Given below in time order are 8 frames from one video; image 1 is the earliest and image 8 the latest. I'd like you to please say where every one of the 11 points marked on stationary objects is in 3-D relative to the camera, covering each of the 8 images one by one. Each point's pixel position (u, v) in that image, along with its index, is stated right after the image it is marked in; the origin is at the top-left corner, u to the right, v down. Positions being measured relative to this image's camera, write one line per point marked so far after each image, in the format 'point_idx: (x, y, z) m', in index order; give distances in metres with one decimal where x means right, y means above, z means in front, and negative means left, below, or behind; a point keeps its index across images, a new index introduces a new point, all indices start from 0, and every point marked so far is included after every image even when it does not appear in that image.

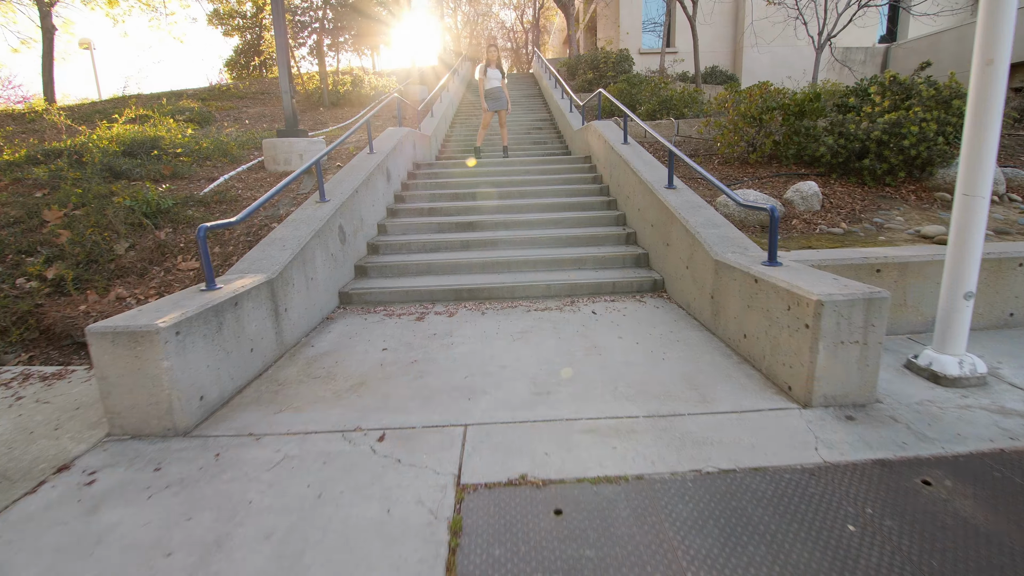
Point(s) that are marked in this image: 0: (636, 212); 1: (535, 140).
0: (+1.2, +0.7, +5.3) m
1: (+0.5, +2.9, +11.7) m
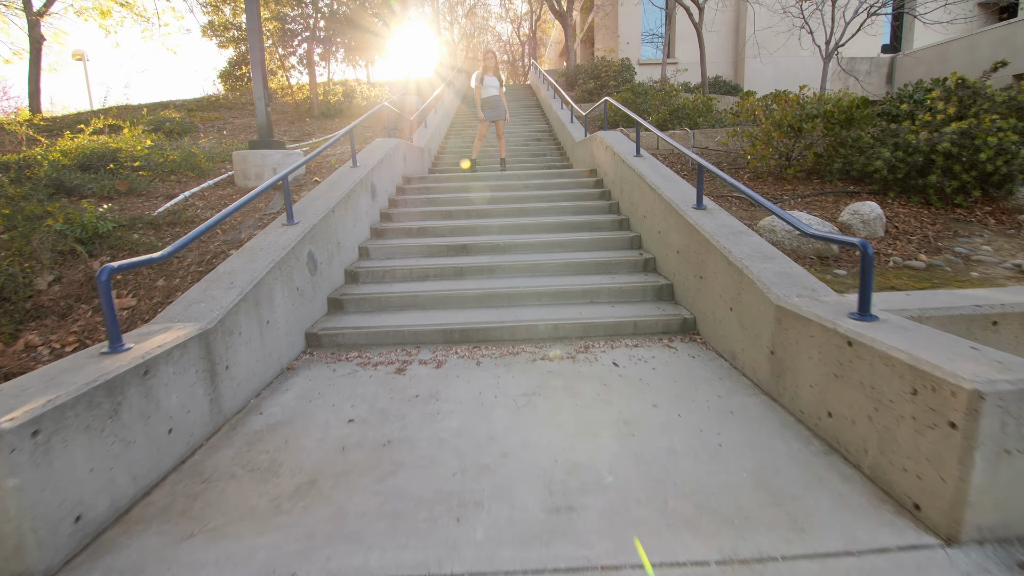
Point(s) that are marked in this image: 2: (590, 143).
0: (+1.2, +0.4, +4.6) m
1: (+0.4, +2.5, +11.0) m
2: (+1.1, +2.0, +7.7) m
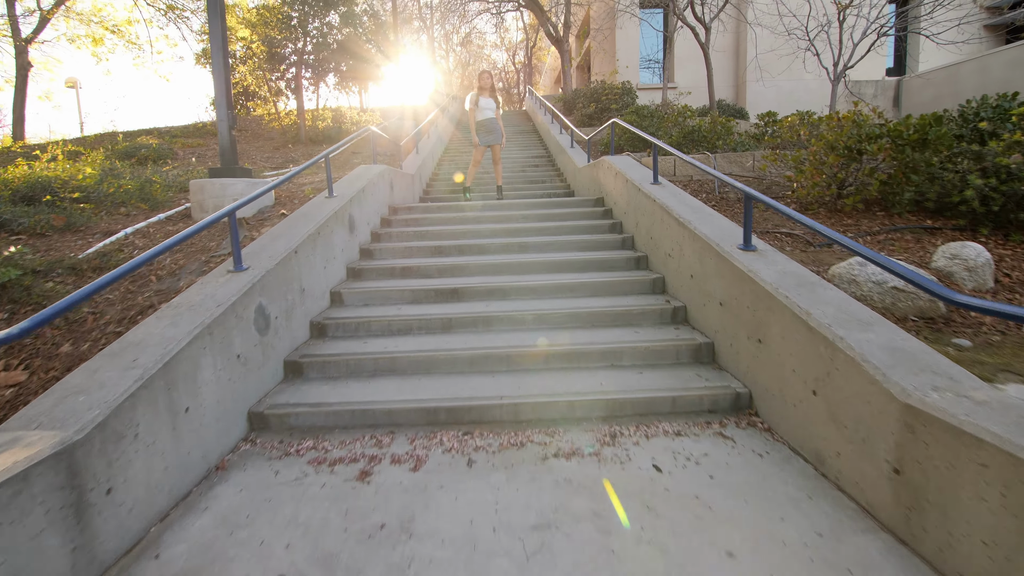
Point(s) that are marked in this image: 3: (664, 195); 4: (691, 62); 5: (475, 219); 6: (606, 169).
0: (+1.2, +0.1, +3.8) m
1: (+0.4, +1.9, +10.3) m
2: (+1.0, +1.5, +7.0) m
3: (+1.2, +0.7, +4.6) m
4: (+5.7, +7.2, +18.4) m
5: (-0.4, +0.8, +6.2) m
6: (+1.1, +1.4, +6.4) m
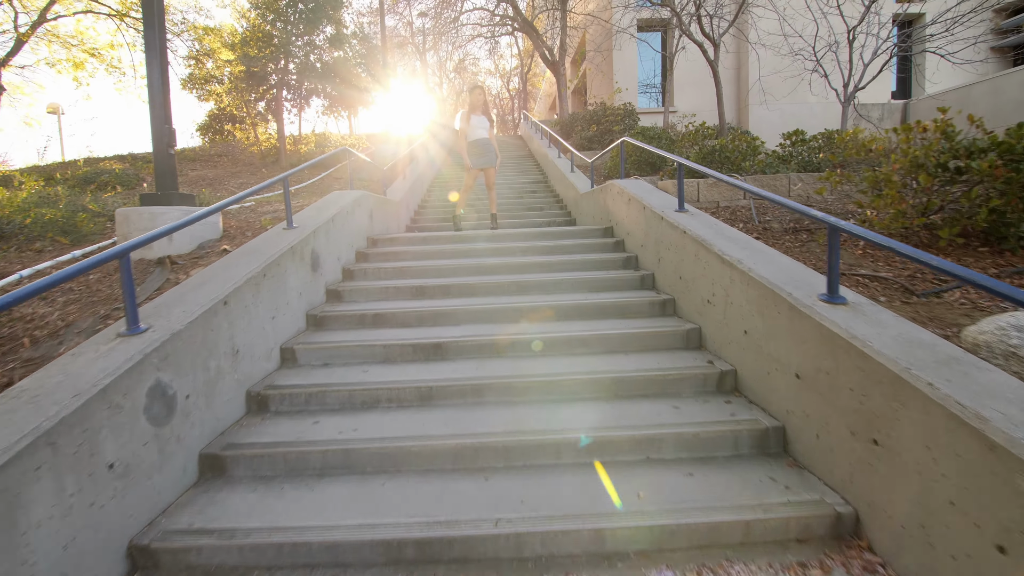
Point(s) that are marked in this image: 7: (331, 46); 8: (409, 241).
0: (+1.2, -0.2, +2.9) m
1: (+0.3, +1.3, +9.4) m
2: (+1.0, +1.0, +6.1) m
3: (+1.2, +0.4, +3.8) m
4: (+5.5, +6.3, +17.9) m
5: (-0.4, +0.3, +5.4) m
6: (+1.0, +0.9, +5.6) m
7: (-5.1, +6.8, +16.3) m
8: (-1.0, +0.5, +5.8) m
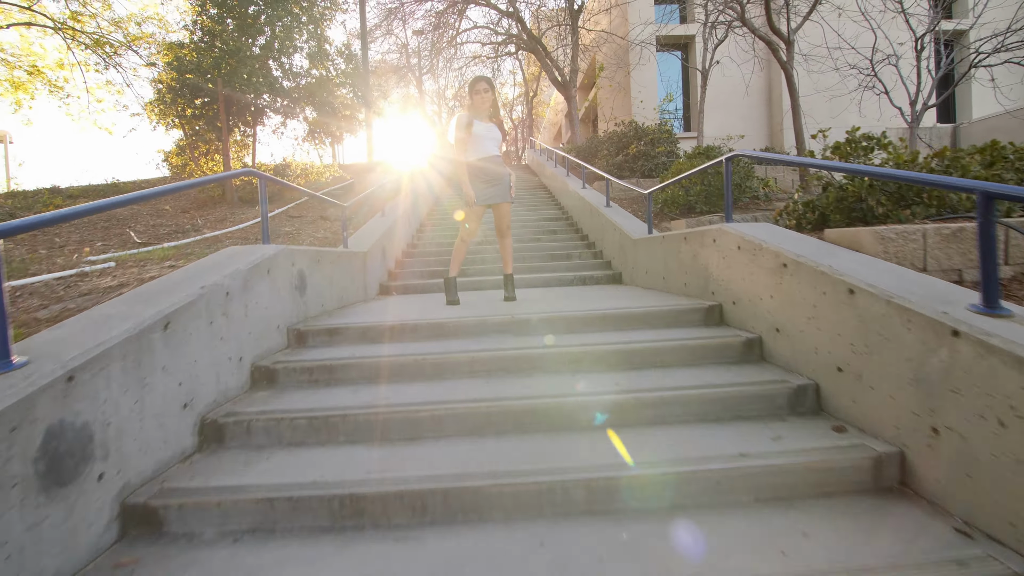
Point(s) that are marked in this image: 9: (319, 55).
0: (+1.3, -0.8, +0.4) m
1: (+0.5, +0.4, +7.0) m
2: (+1.2, +0.3, +3.7) m
3: (+1.4, -0.2, +1.3) m
4: (+5.7, +4.9, +15.7) m
5: (-0.2, -0.4, +2.9) m
6: (+1.2, +0.2, +3.1) m
7: (-4.9, +5.5, +14.1) m
8: (-0.9, -0.3, +3.3) m
9: (-4.8, +5.8, +14.3) m
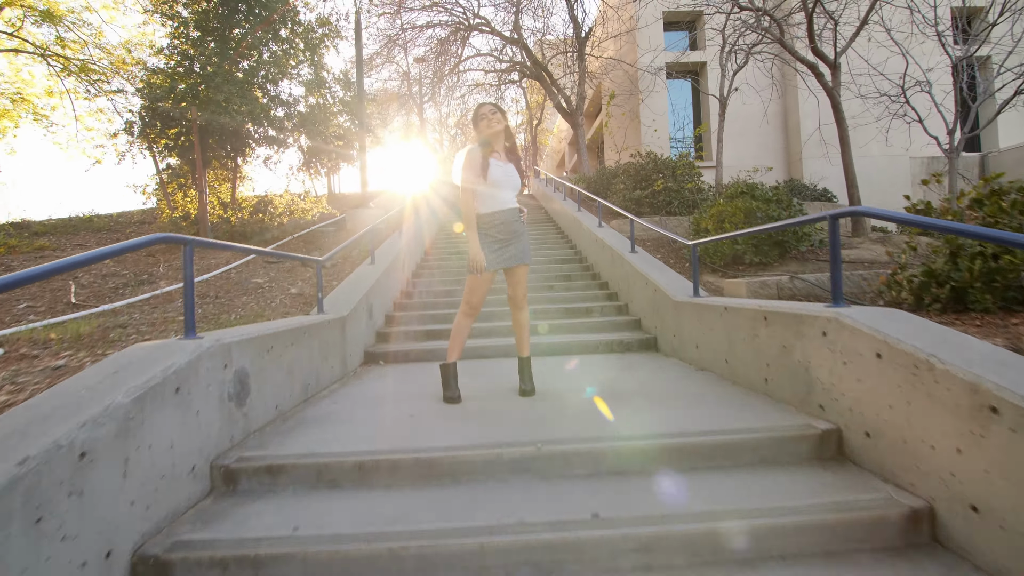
0: (+1.4, -1.1, -0.7) m
1: (+0.6, -0.2, +6.0) m
2: (+1.3, -0.2, +2.7) m
3: (+1.5, -0.6, +0.3) m
4: (+5.8, +3.9, +14.8) m
5: (-0.1, -0.8, +1.8) m
6: (+1.3, -0.2, +2.1) m
7: (-4.8, +4.6, +13.4) m
8: (-0.8, -0.7, +2.3) m
9: (-4.6, +4.9, +13.5) m
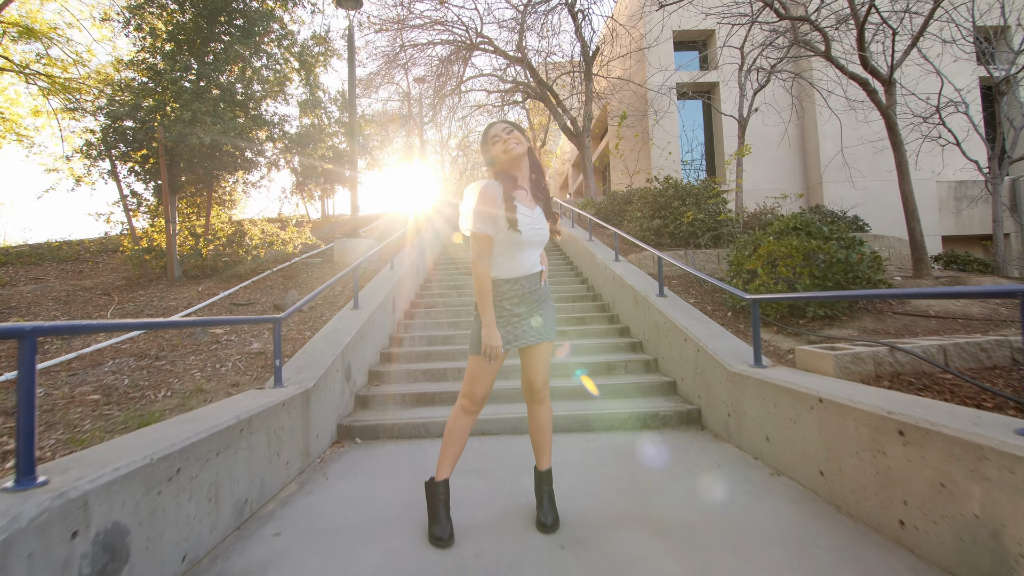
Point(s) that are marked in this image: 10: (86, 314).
0: (+1.5, -1.4, -1.6) m
1: (+0.7, -0.7, +5.1) m
2: (+1.3, -0.5, +1.8) m
3: (+1.5, -0.8, -0.6) m
4: (+5.9, +3.2, +14.1) m
5: (-0.1, -1.1, +0.9) m
6: (+1.4, -0.5, +1.2) m
7: (-4.7, +3.9, +12.6) m
8: (-0.7, -1.0, +1.4) m
9: (-4.5, +4.2, +12.8) m
10: (-4.1, -0.3, +5.6) m
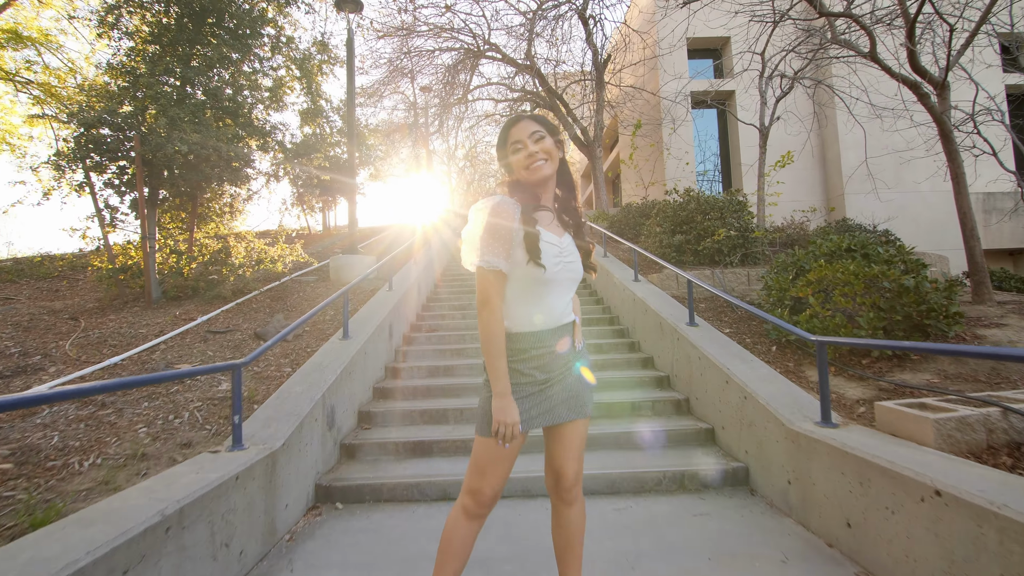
0: (+1.5, -1.5, -2.2) m
1: (+0.7, -0.9, +4.5) m
2: (+1.4, -0.7, +1.1) m
3: (+1.5, -1.0, -1.3) m
4: (+6.1, +2.8, +13.4) m
5: (-0.1, -1.3, +0.3) m
6: (+1.4, -0.7, +0.6) m
7: (-4.5, +3.5, +12.2) m
8: (-0.7, -1.2, +0.8) m
9: (-4.3, +3.8, +12.3) m
10: (-4.0, -0.5, +5.1) m
